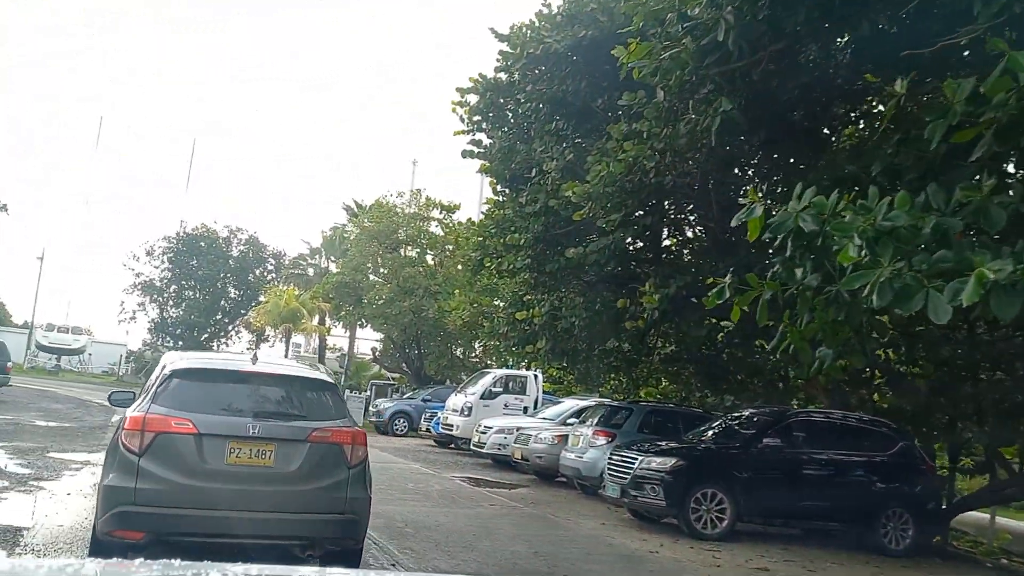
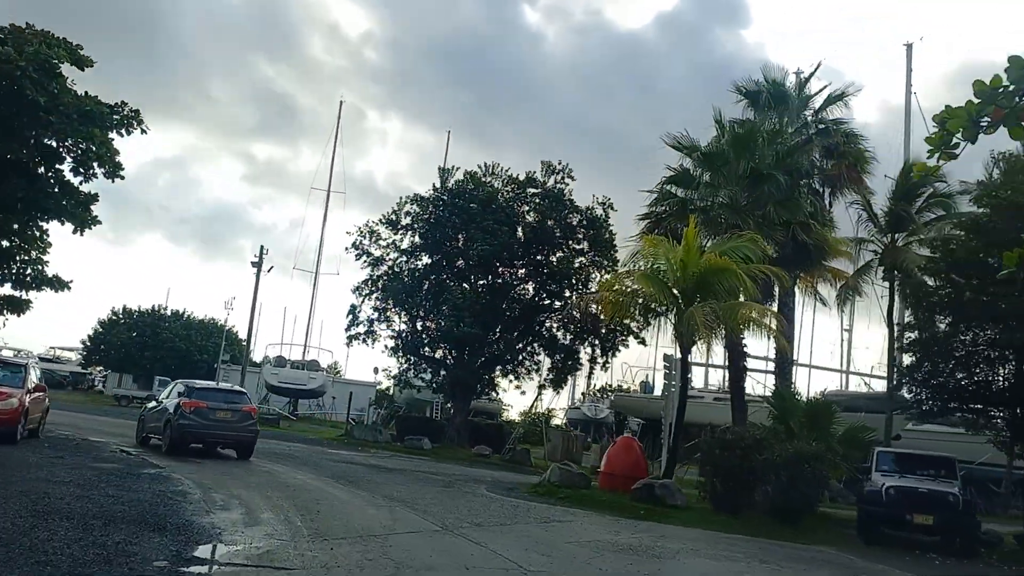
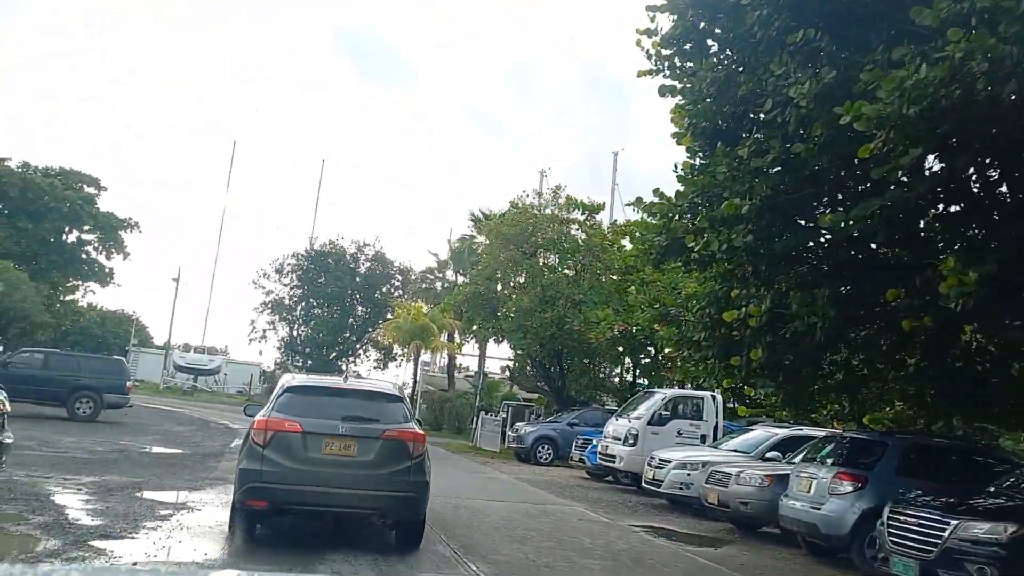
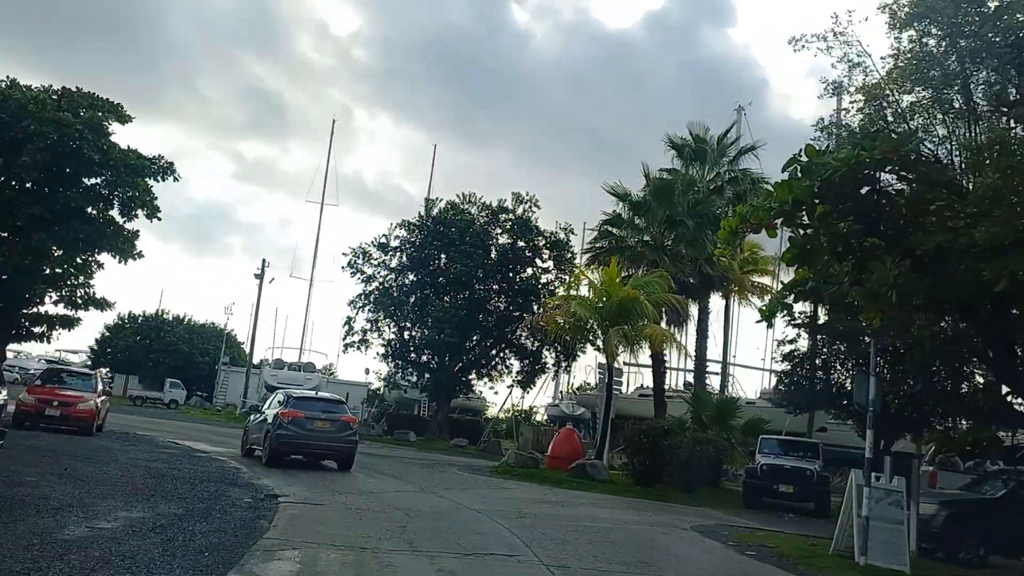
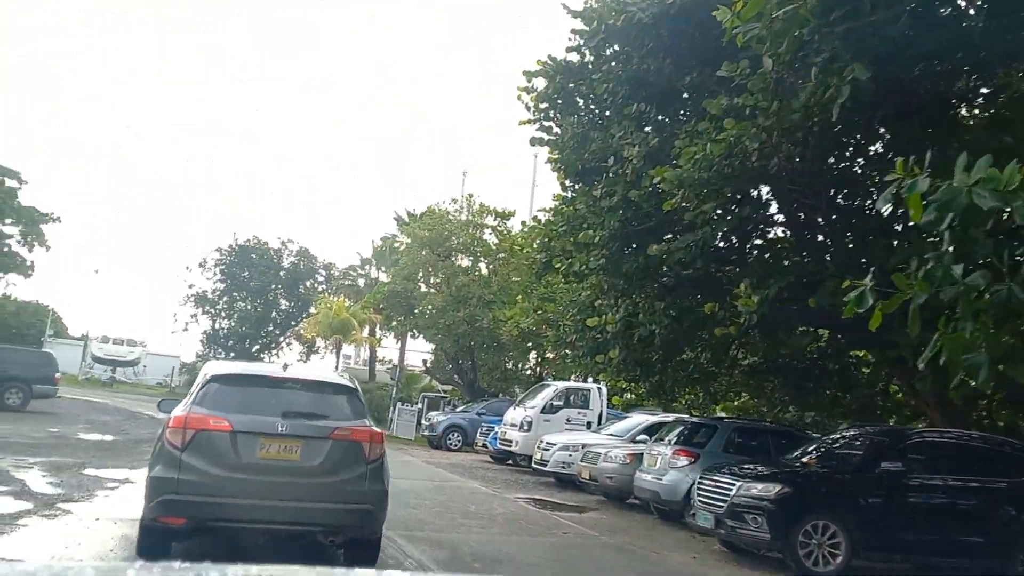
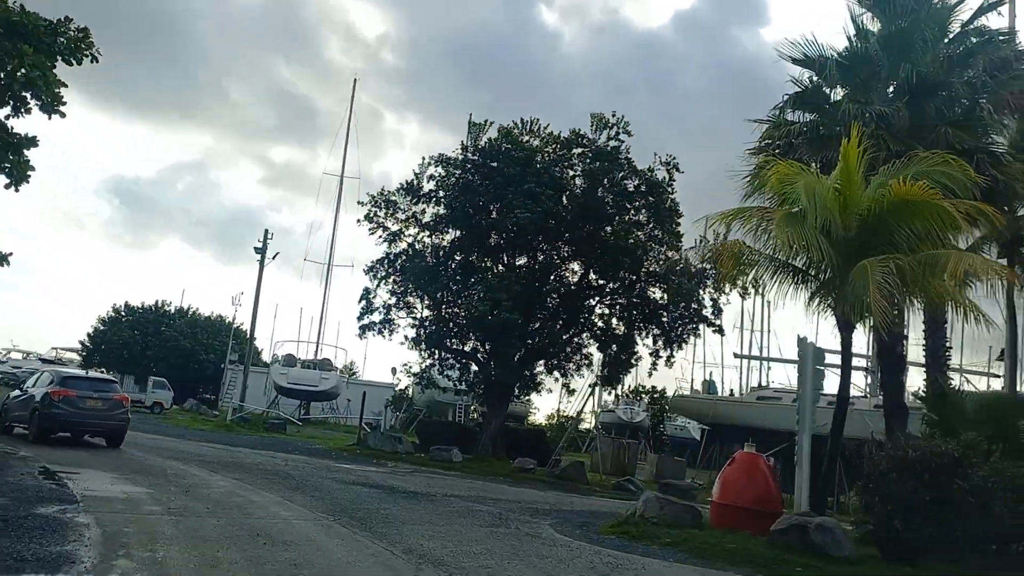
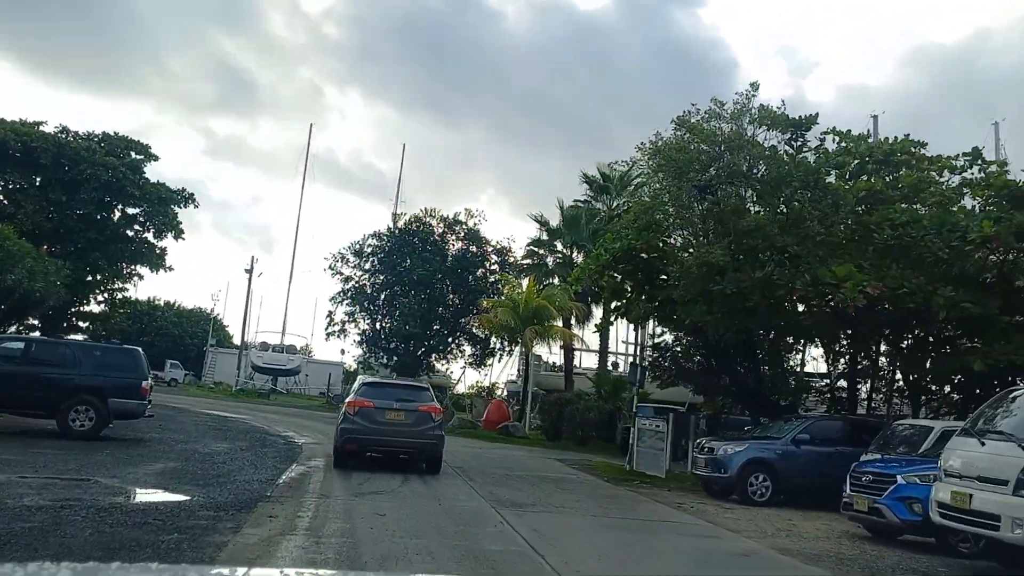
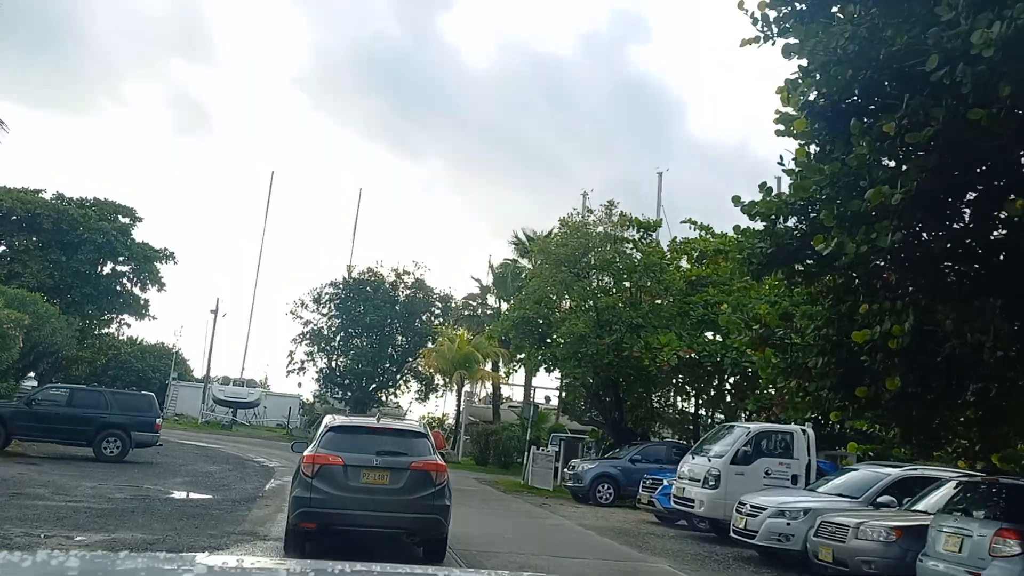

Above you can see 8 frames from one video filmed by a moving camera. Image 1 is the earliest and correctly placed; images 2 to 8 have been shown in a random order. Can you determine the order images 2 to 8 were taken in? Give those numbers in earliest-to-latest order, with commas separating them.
5, 3, 8, 7, 4, 2, 6
